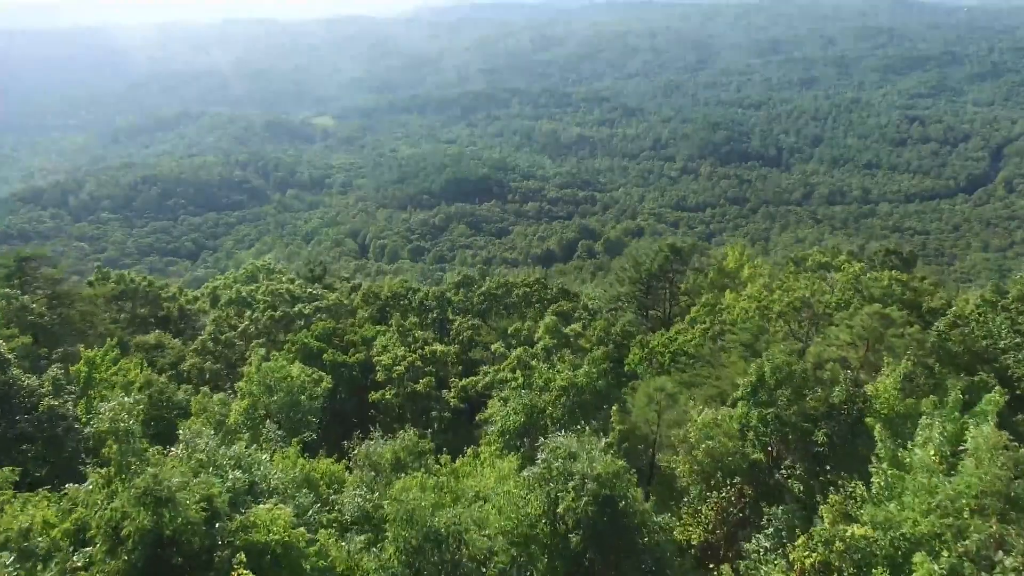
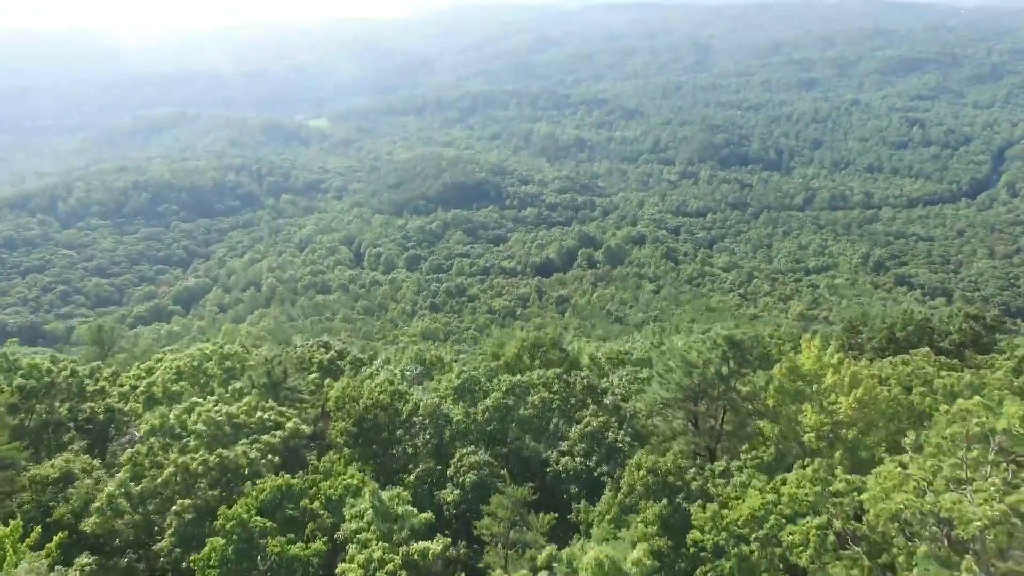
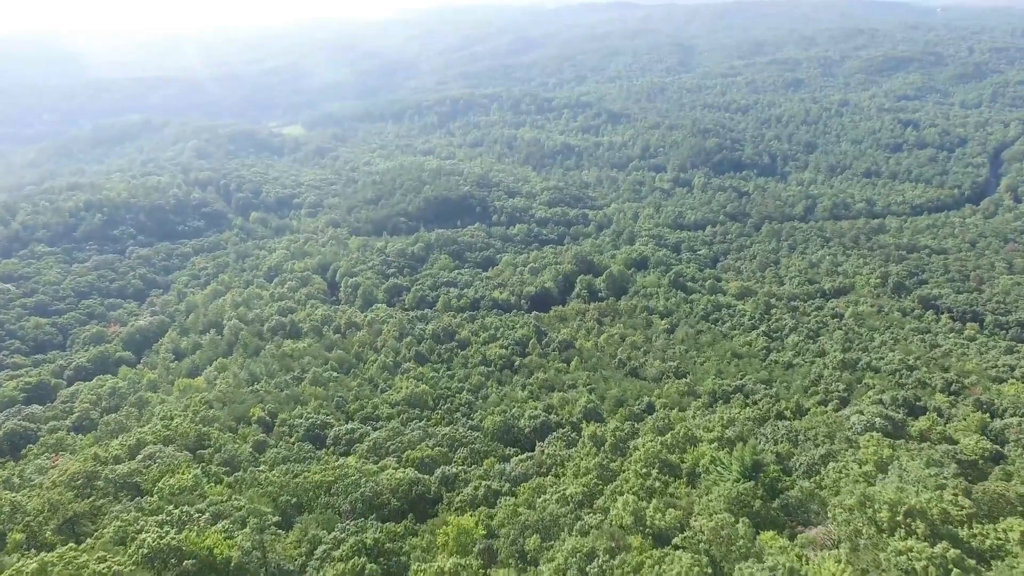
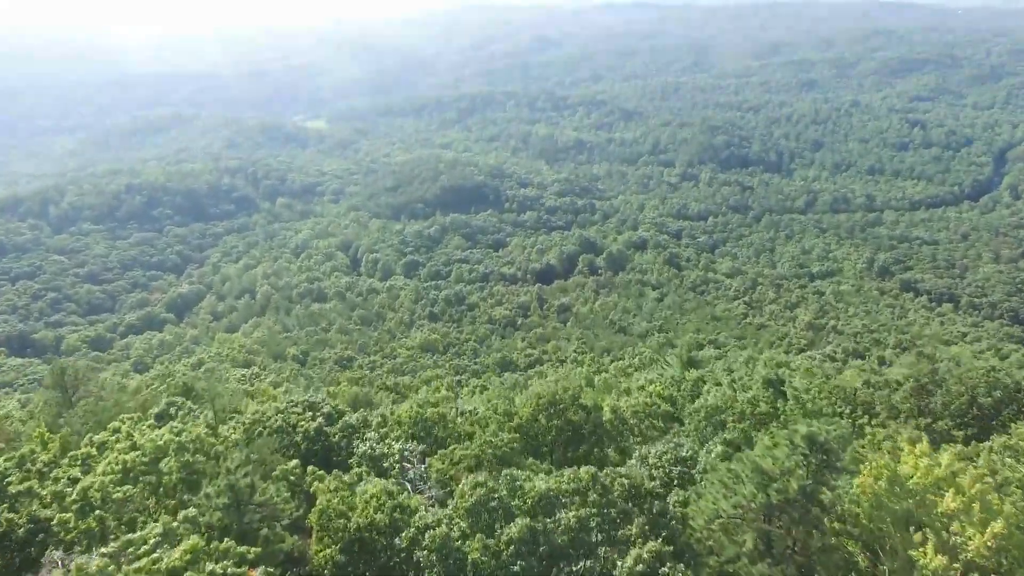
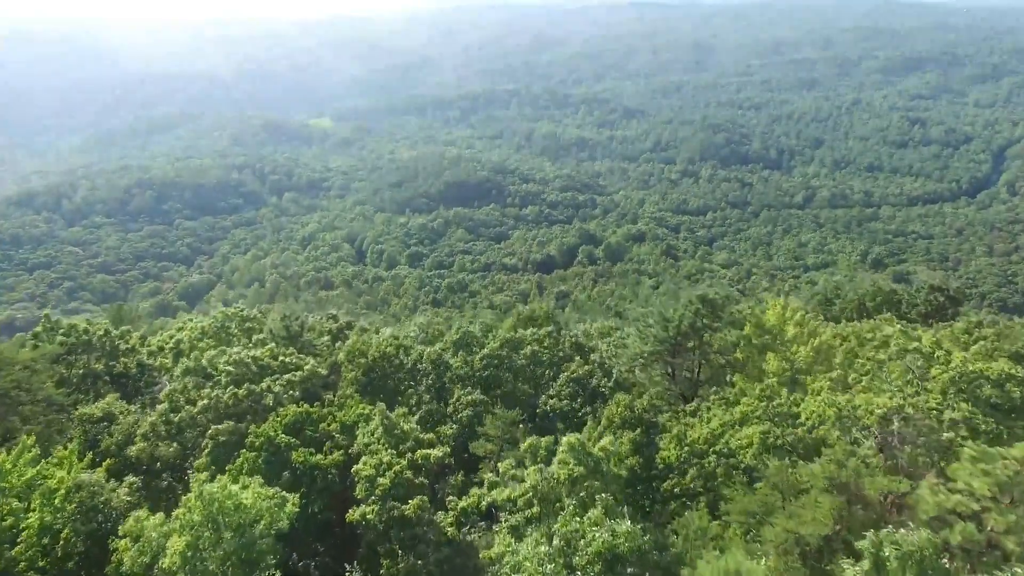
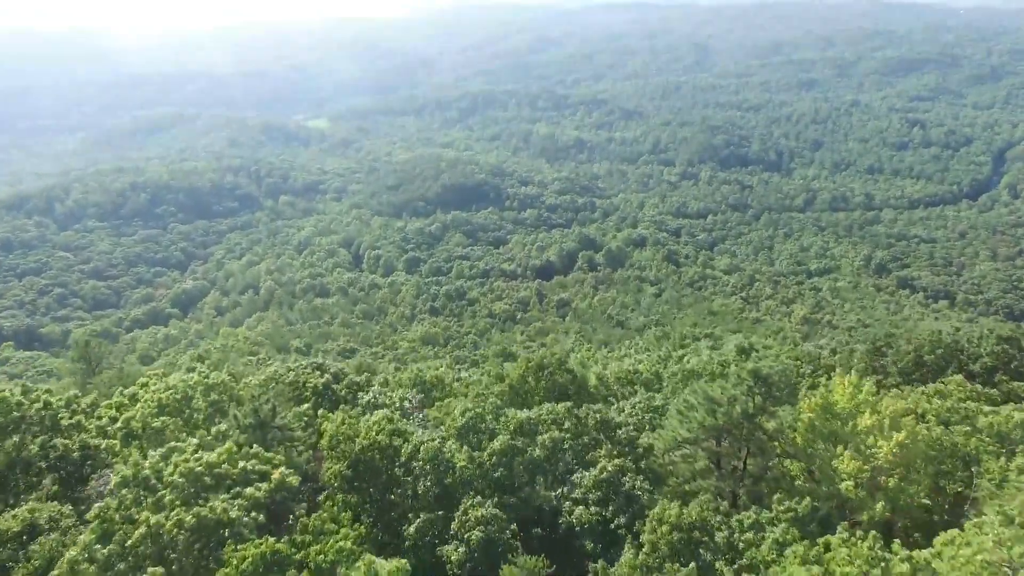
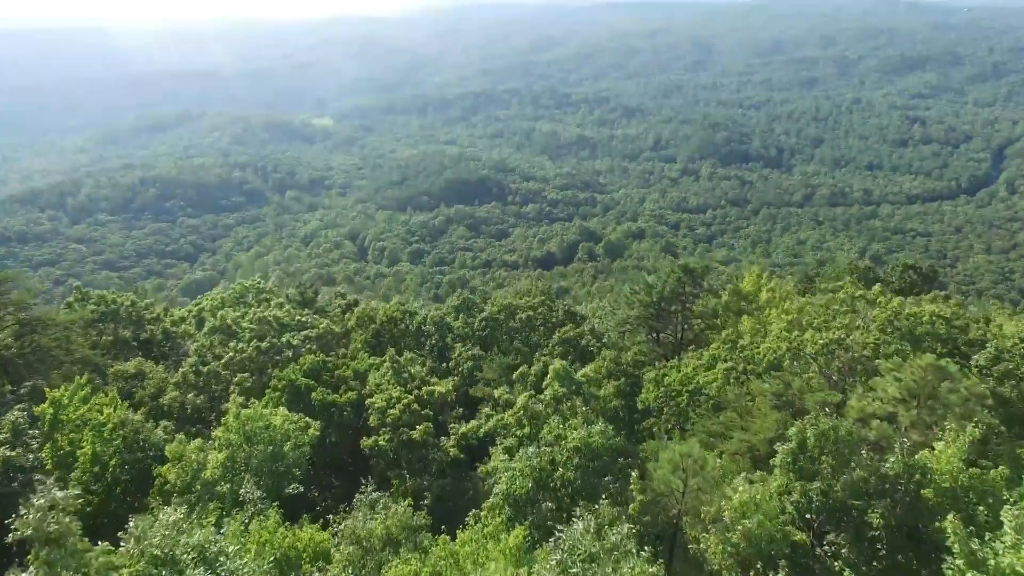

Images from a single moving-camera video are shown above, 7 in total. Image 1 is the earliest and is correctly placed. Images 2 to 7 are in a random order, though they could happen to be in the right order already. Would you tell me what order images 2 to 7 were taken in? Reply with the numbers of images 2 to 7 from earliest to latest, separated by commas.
7, 5, 2, 6, 4, 3
